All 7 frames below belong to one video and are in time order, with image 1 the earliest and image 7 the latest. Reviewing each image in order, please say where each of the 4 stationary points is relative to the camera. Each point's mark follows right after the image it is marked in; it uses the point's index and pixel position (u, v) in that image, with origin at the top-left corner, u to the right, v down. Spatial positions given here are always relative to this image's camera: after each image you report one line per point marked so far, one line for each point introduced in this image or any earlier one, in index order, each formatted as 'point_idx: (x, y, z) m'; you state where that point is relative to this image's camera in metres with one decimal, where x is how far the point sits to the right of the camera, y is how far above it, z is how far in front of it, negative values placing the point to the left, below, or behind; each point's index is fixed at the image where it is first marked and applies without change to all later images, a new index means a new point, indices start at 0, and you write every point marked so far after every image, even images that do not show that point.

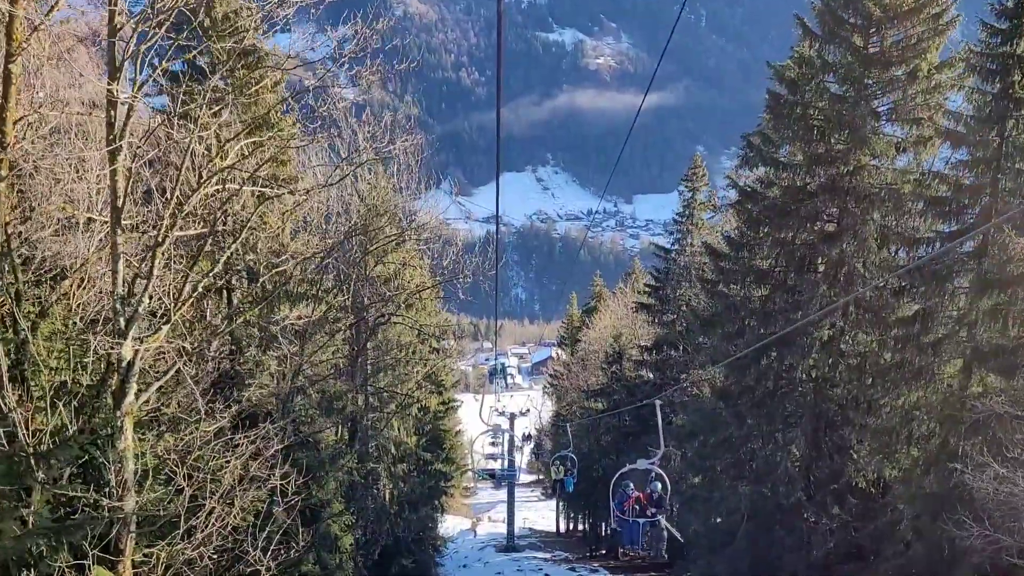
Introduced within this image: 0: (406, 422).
0: (-2.6, -3.3, +17.2) m
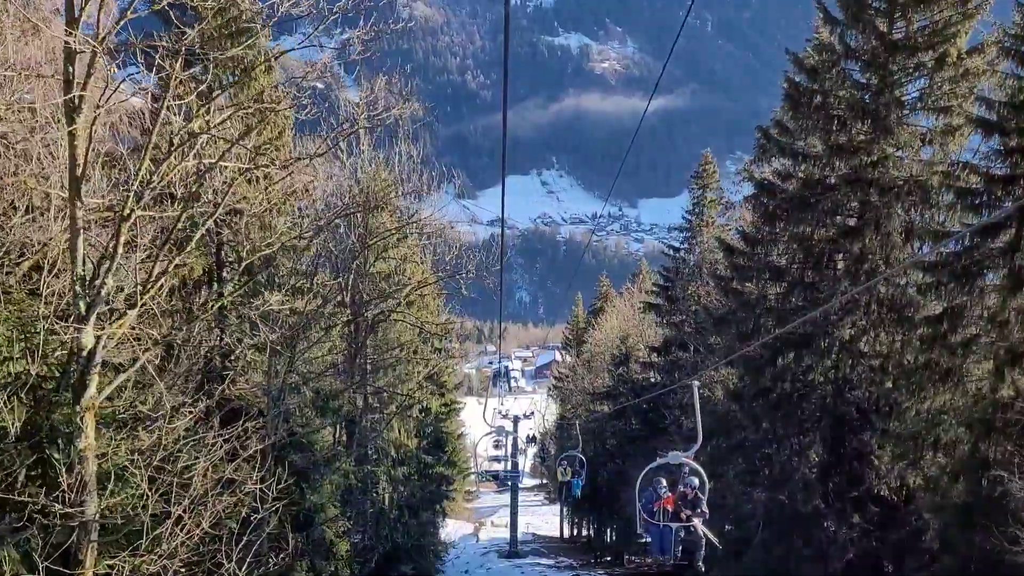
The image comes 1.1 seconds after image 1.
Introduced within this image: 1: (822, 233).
0: (-2.5, -3.2, +16.6) m
1: (+5.5, +1.0, +12.5) m
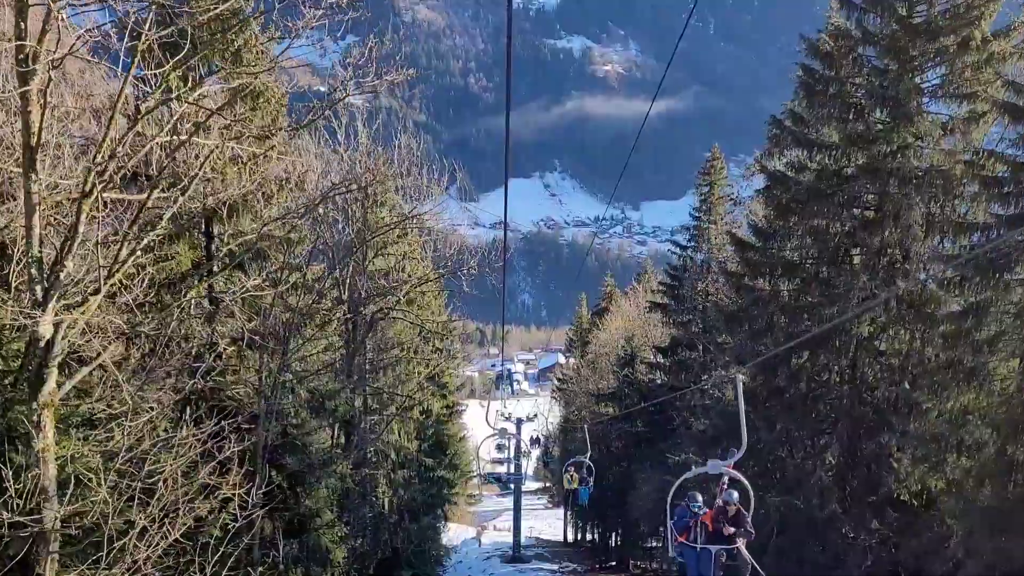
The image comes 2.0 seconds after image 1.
0: (-2.4, -3.1, +16.1) m
1: (+5.5, +1.0, +12.0) m
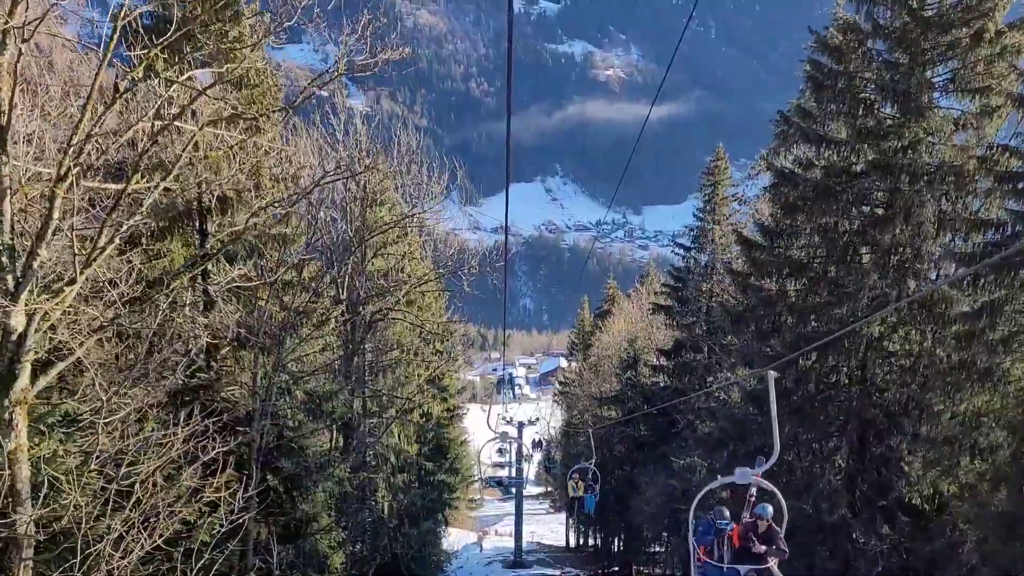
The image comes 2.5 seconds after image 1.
0: (-2.4, -3.1, +15.8) m
1: (+5.6, +1.1, +11.7) m
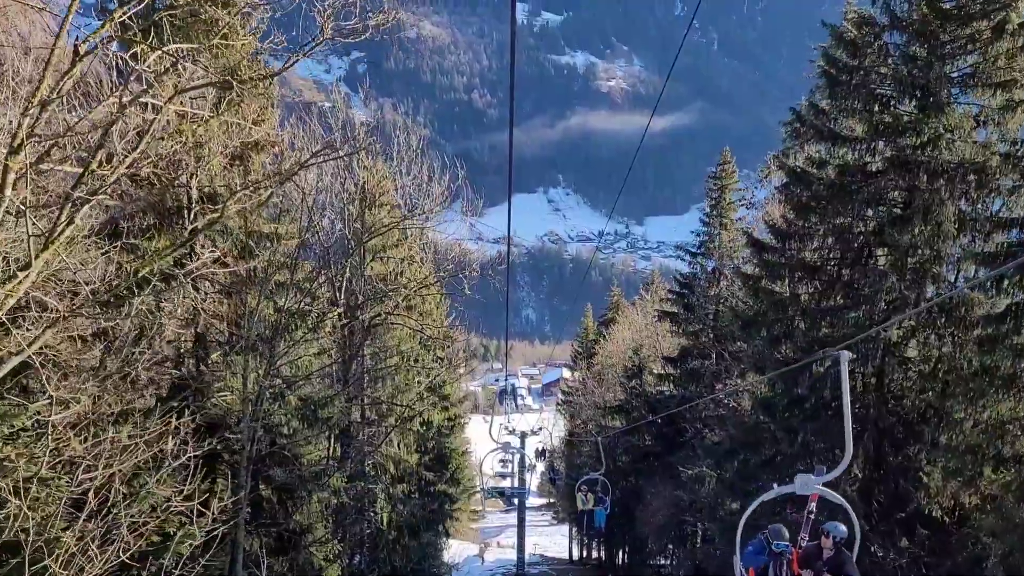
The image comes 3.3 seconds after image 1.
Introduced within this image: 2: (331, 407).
0: (-2.3, -3.2, +15.4) m
1: (+5.6, +1.0, +11.3) m
2: (-2.9, -1.9, +11.1) m
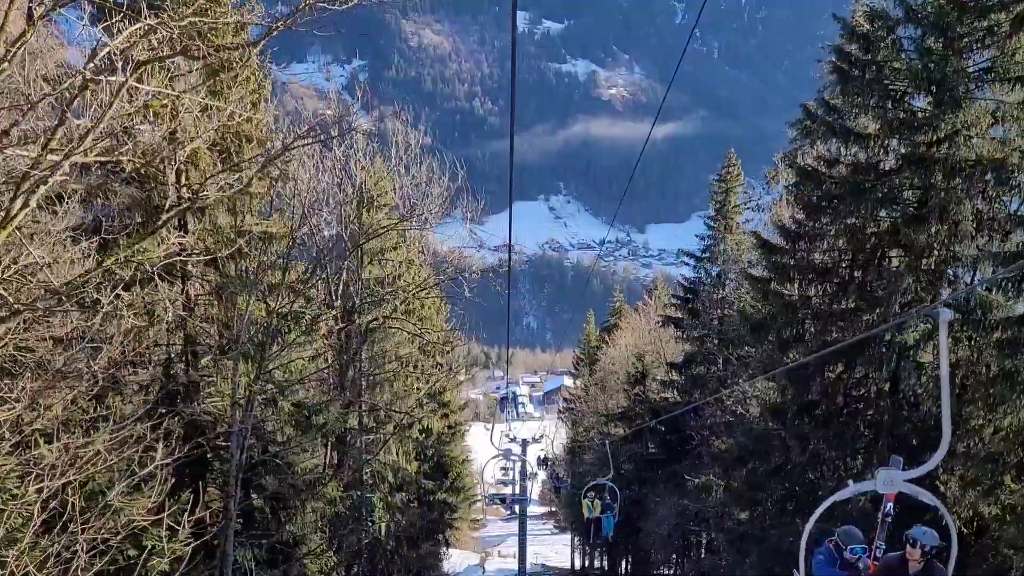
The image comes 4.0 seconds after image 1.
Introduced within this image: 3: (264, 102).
0: (-2.3, -3.3, +15.0) m
1: (+5.6, +1.0, +10.9) m
2: (-2.8, -1.9, +10.7) m
3: (-3.4, +2.5, +9.6) m
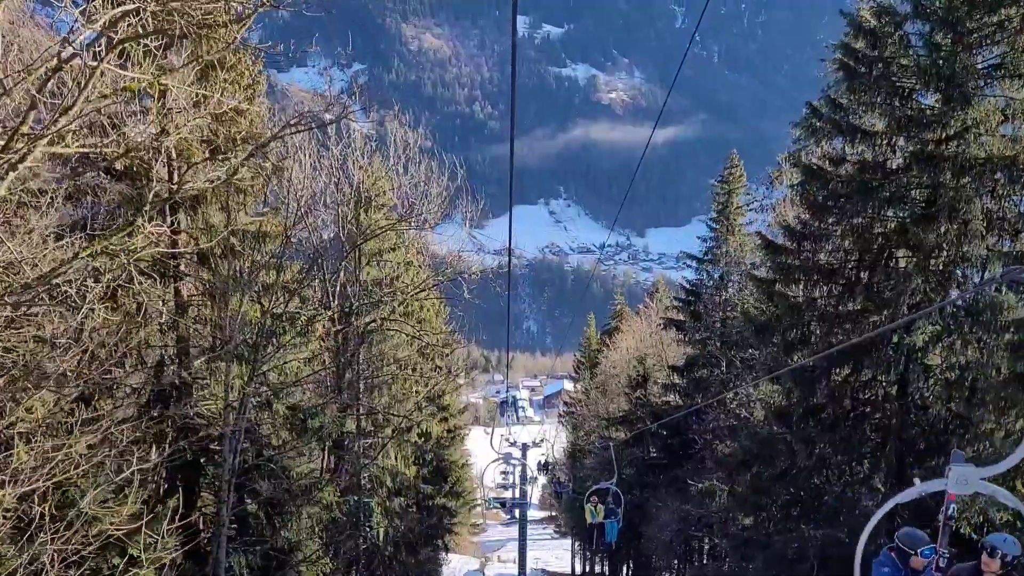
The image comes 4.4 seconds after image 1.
0: (-2.3, -3.4, +14.8) m
1: (+5.6, +1.0, +10.7) m
2: (-2.8, -1.9, +10.5) m
3: (-3.4, +2.5, +9.4) m
